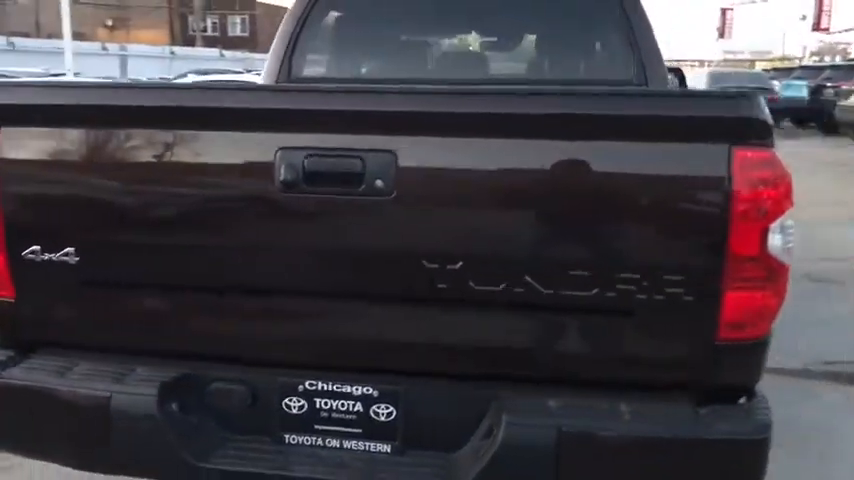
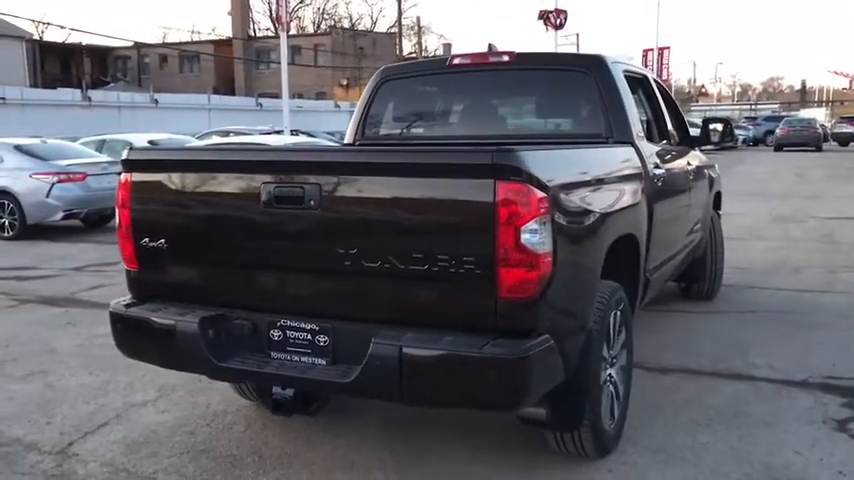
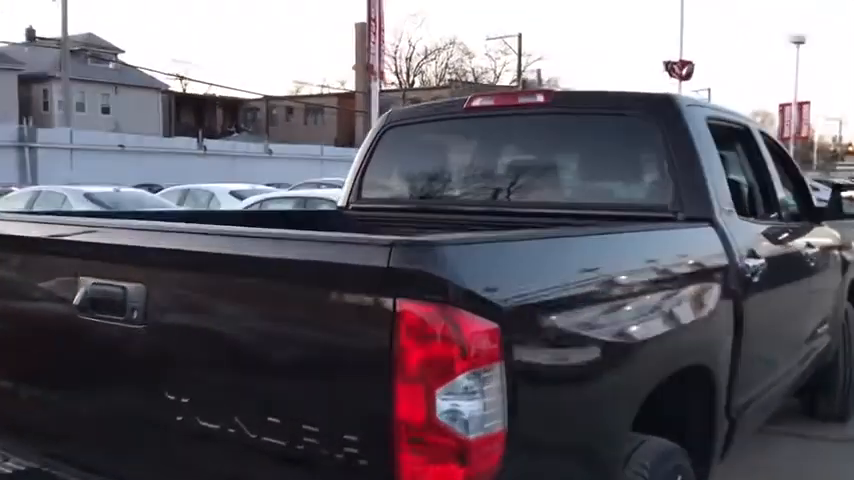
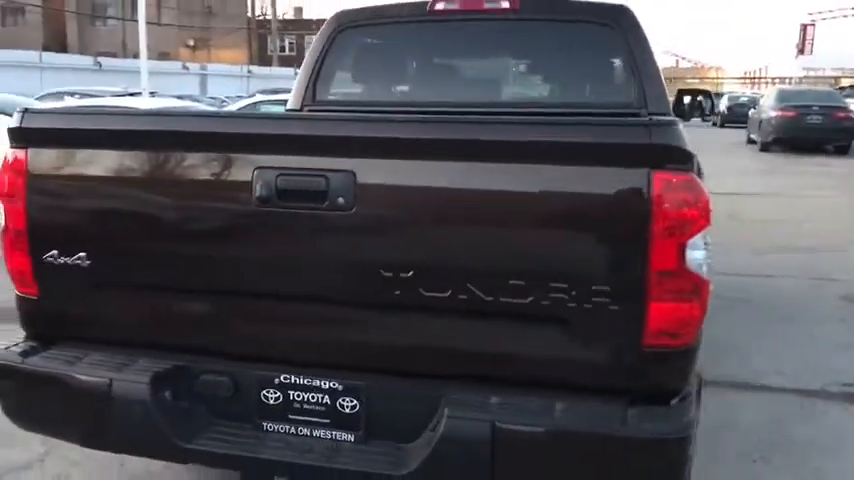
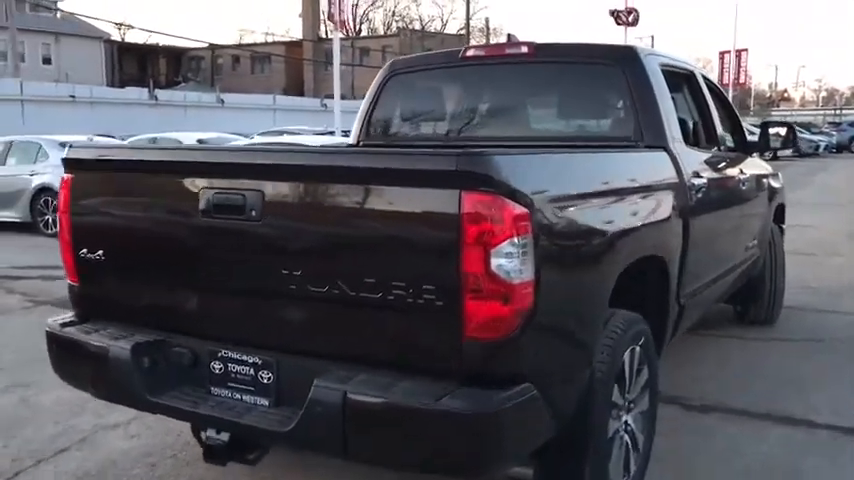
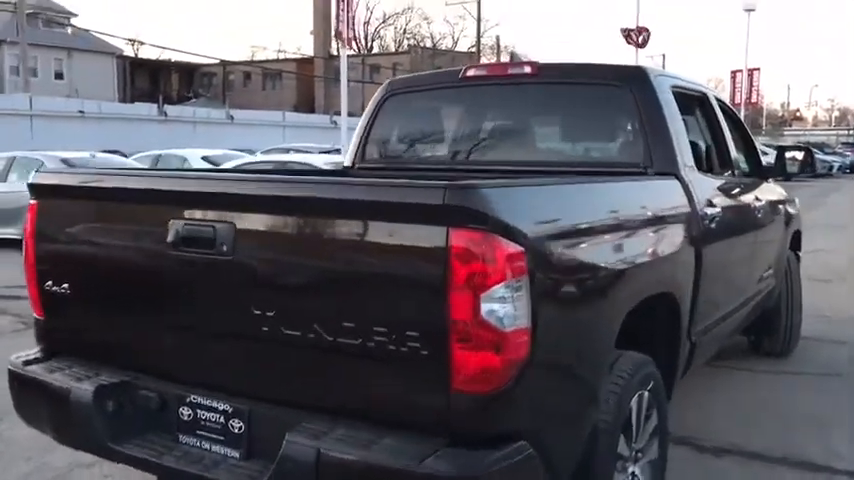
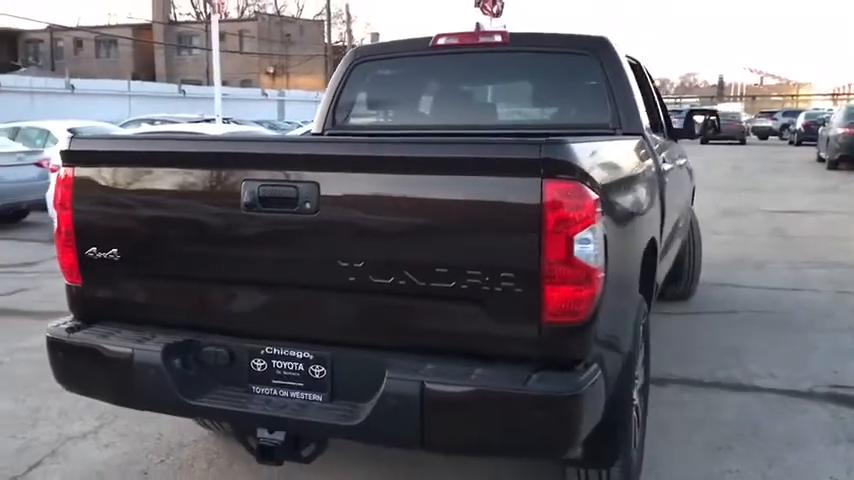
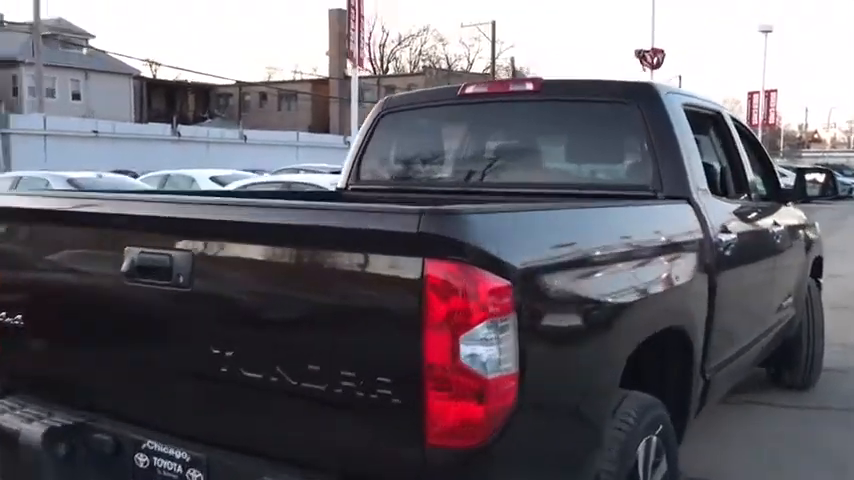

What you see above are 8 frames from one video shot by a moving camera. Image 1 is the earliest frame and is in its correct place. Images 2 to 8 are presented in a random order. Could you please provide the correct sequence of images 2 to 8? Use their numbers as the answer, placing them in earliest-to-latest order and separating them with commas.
4, 7, 2, 5, 6, 8, 3
